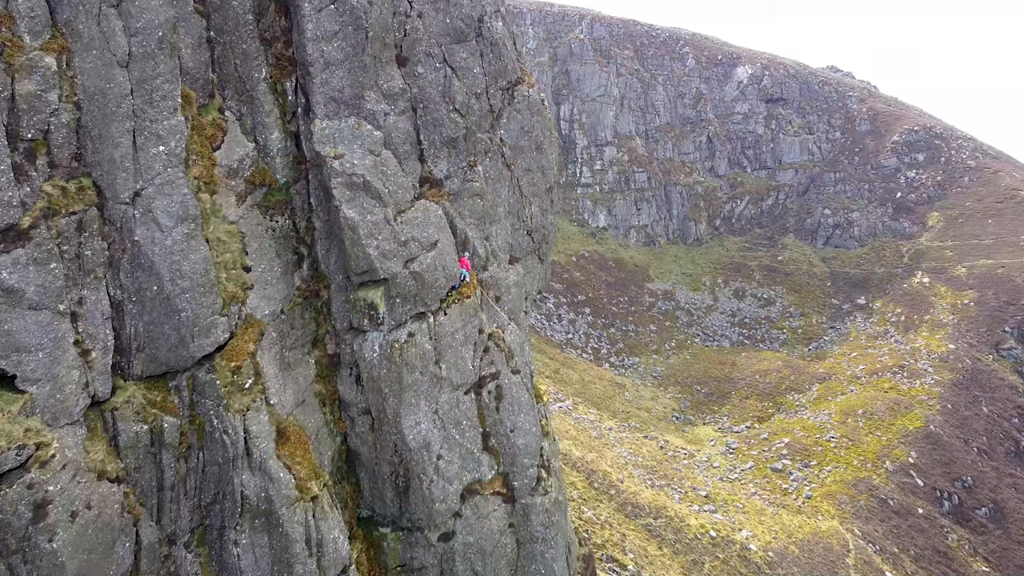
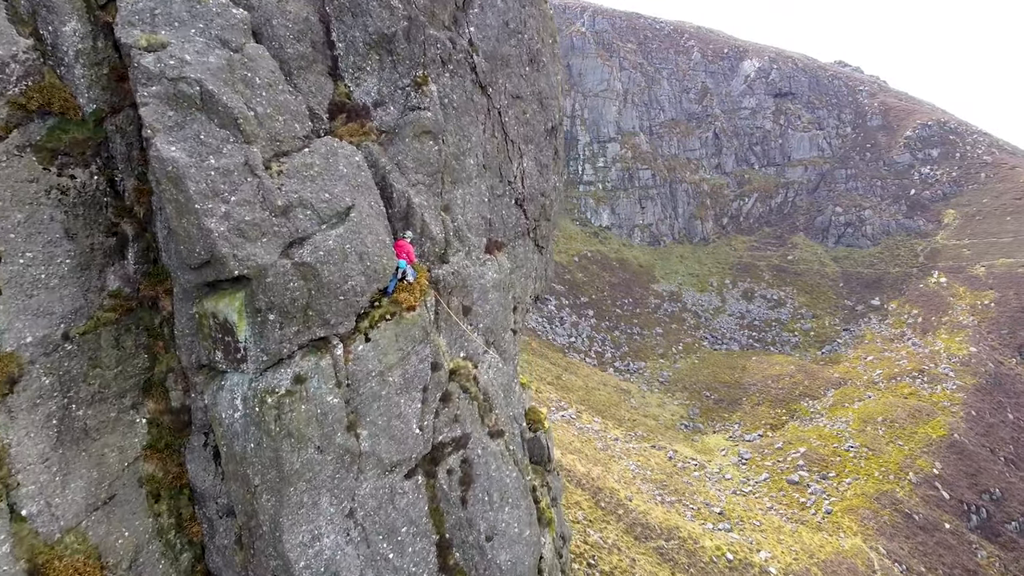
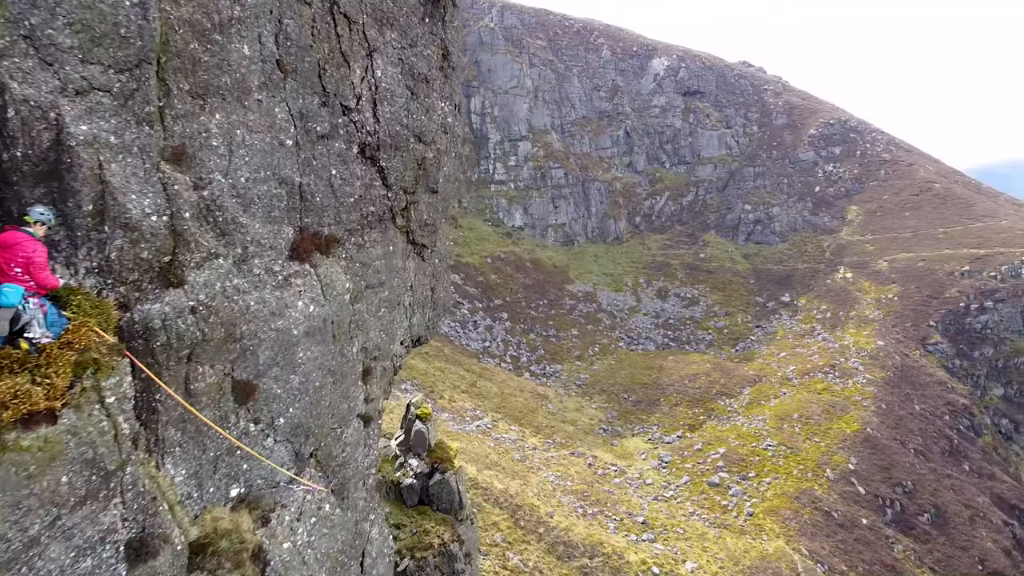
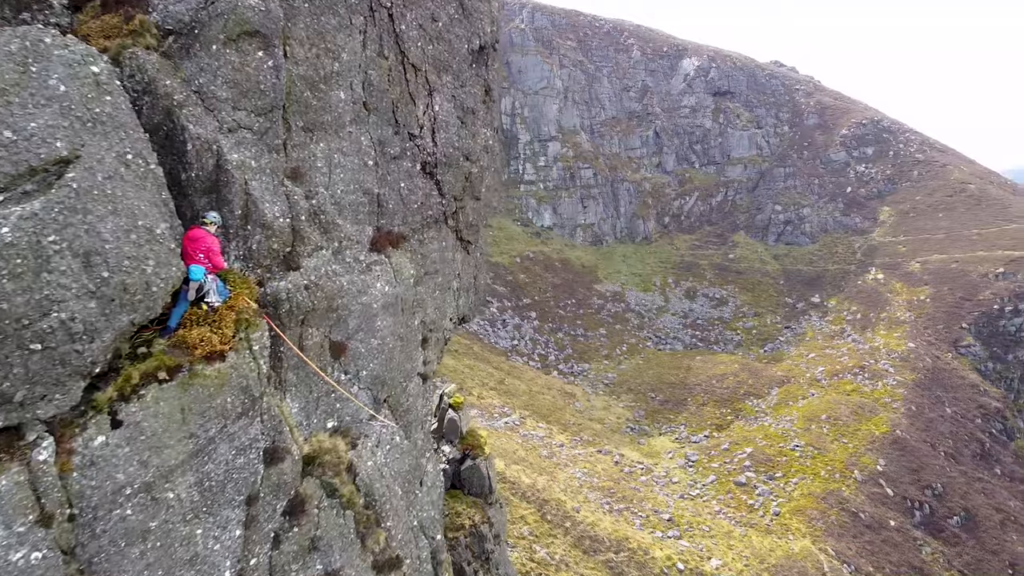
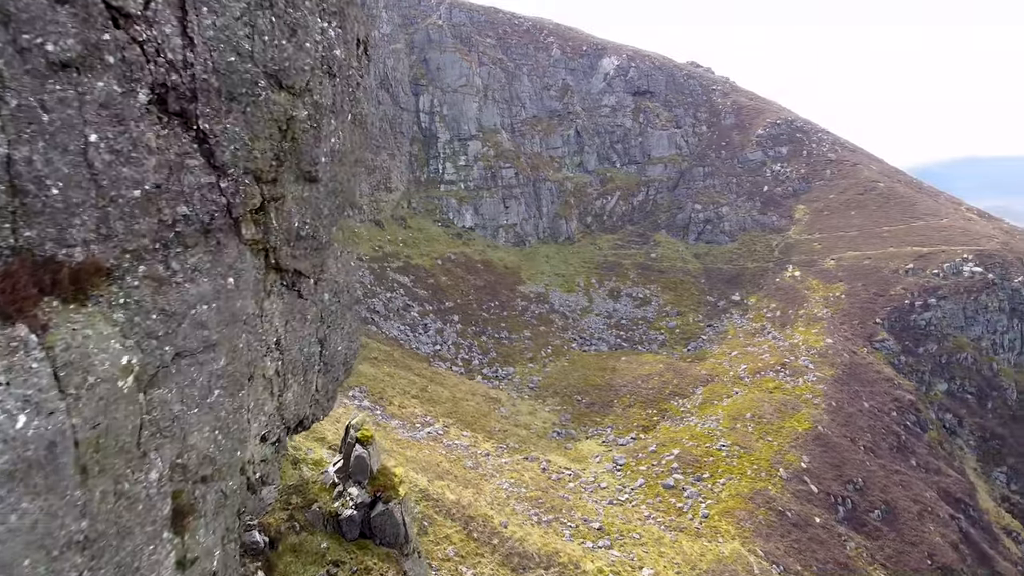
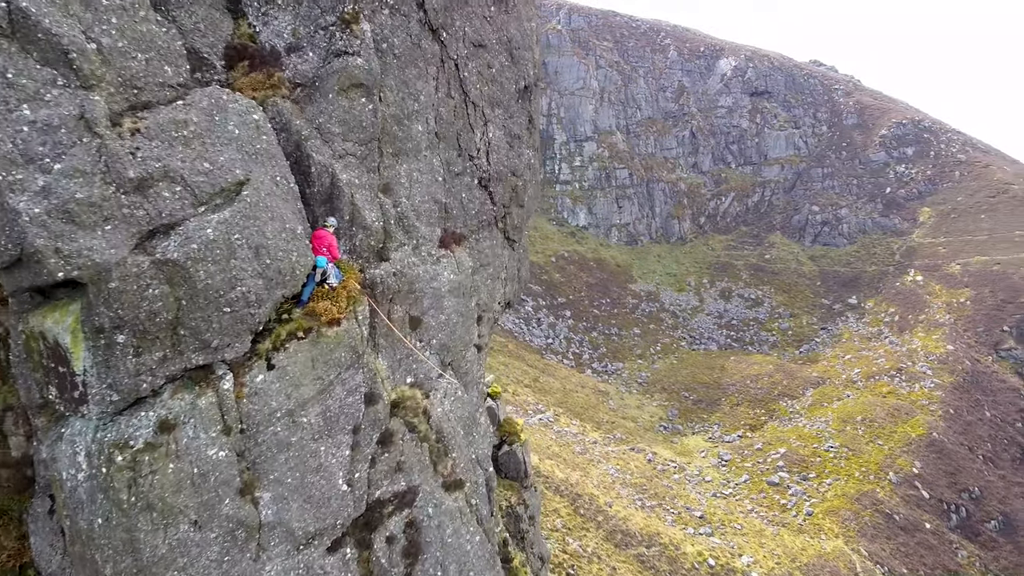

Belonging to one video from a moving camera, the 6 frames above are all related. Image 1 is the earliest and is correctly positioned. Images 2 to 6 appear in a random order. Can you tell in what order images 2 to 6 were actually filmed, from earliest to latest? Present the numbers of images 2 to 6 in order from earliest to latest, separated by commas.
2, 6, 4, 3, 5
